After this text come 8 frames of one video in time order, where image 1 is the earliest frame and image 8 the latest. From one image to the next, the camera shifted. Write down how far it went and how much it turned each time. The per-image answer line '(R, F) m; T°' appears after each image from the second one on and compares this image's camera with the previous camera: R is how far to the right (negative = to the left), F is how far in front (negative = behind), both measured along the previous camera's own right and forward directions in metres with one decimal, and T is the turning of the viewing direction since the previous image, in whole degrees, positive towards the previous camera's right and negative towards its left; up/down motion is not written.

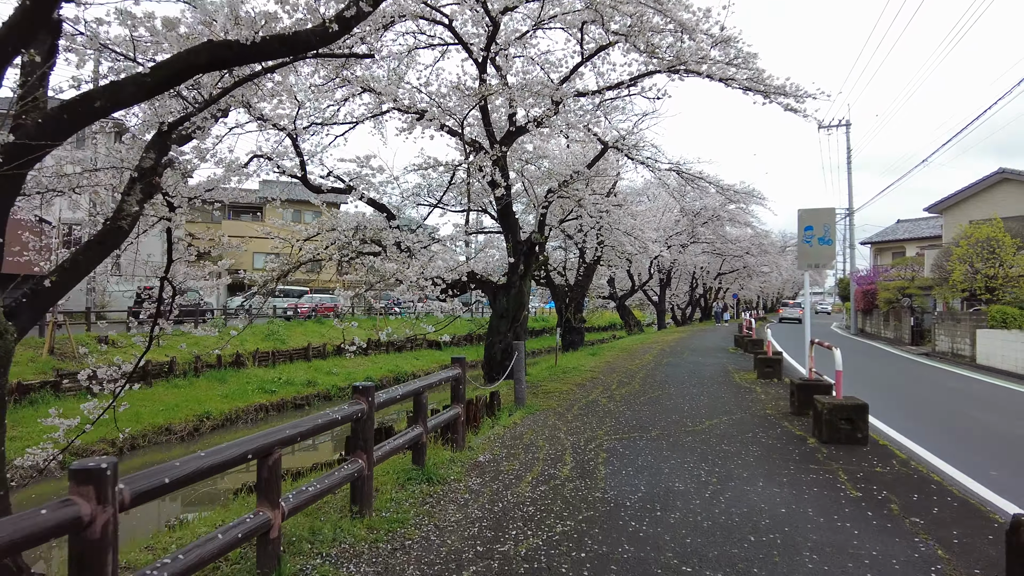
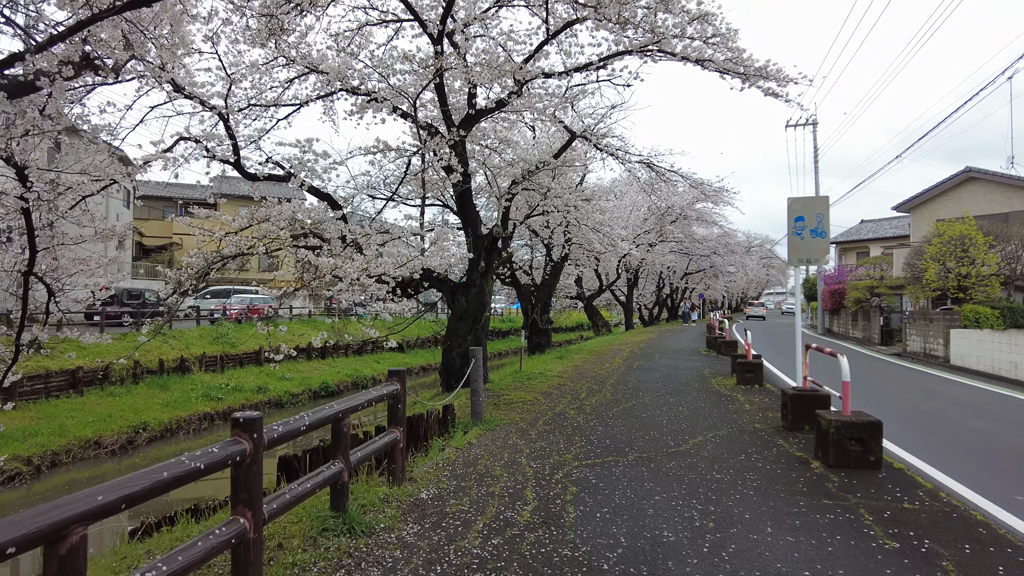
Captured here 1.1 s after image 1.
(+0.1, +0.7) m; +3°
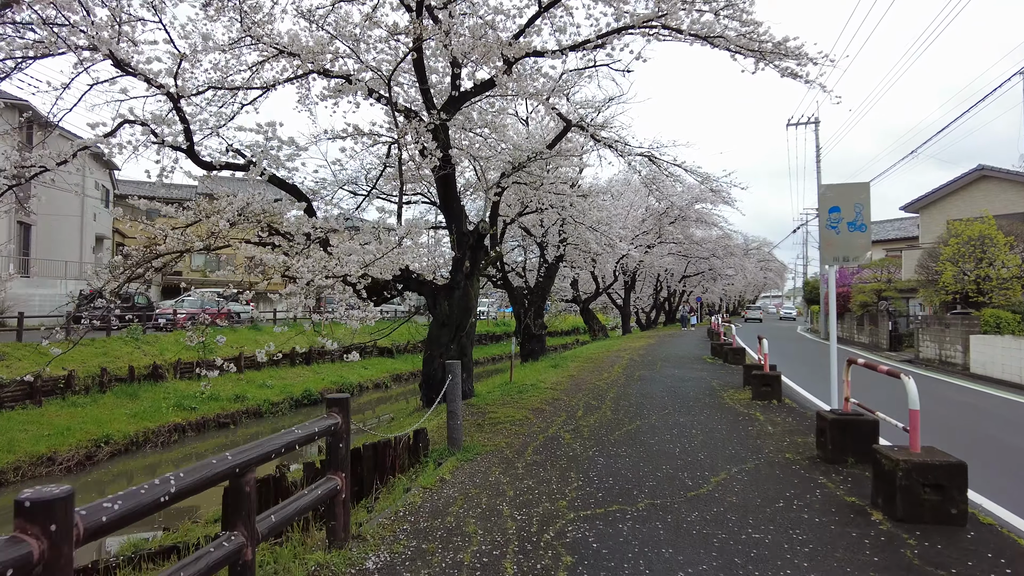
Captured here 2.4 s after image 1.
(+0.1, +0.8) m; 0°
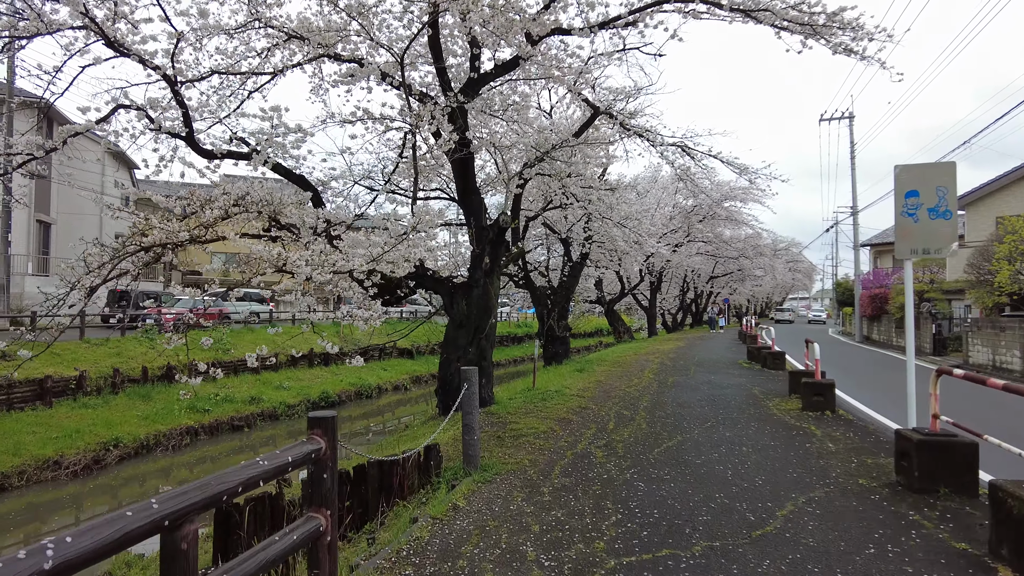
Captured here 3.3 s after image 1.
(0.0, +0.6) m; -2°
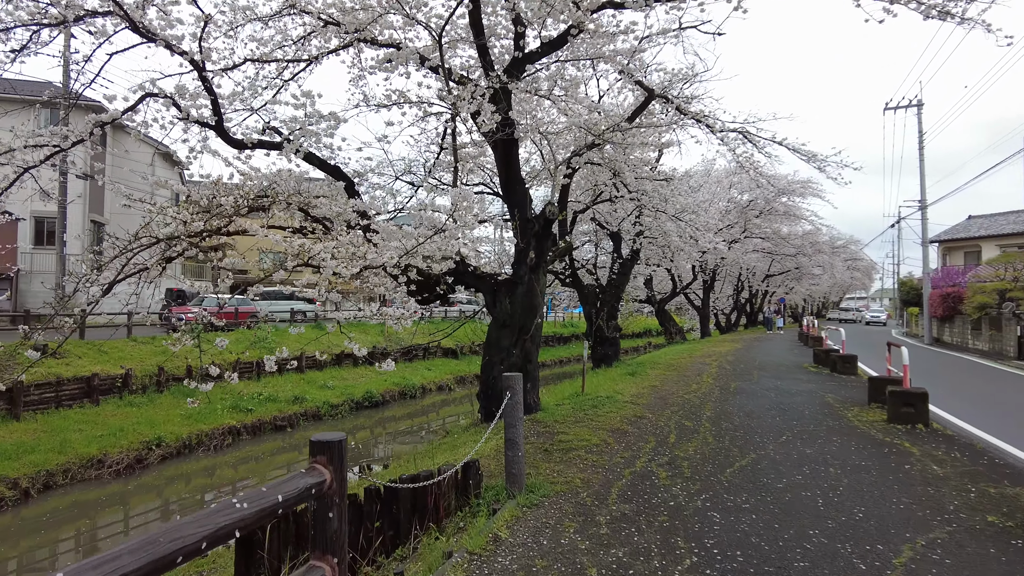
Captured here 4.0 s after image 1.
(0.0, +0.5) m; -4°
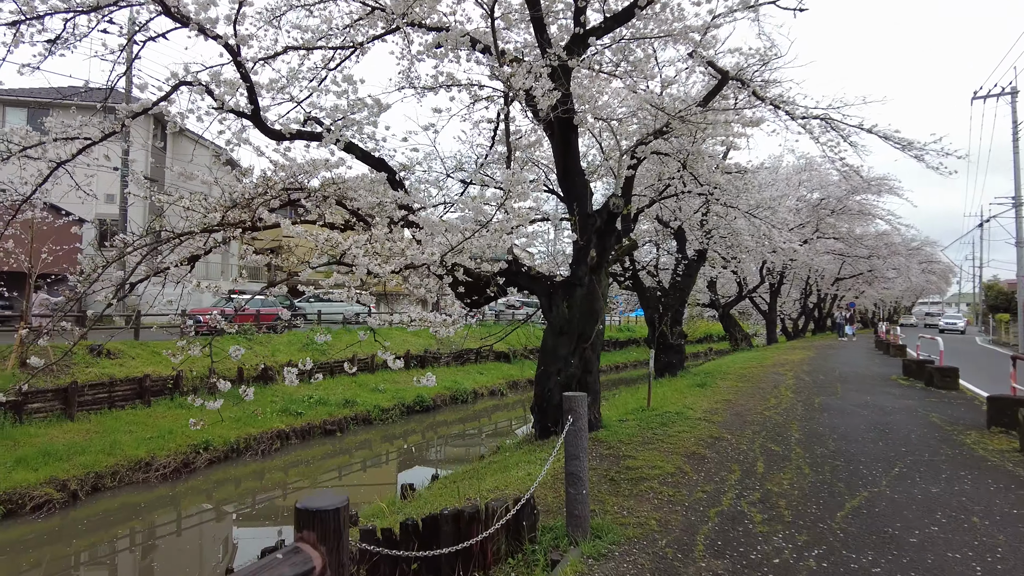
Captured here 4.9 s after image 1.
(0.0, +0.6) m; -5°
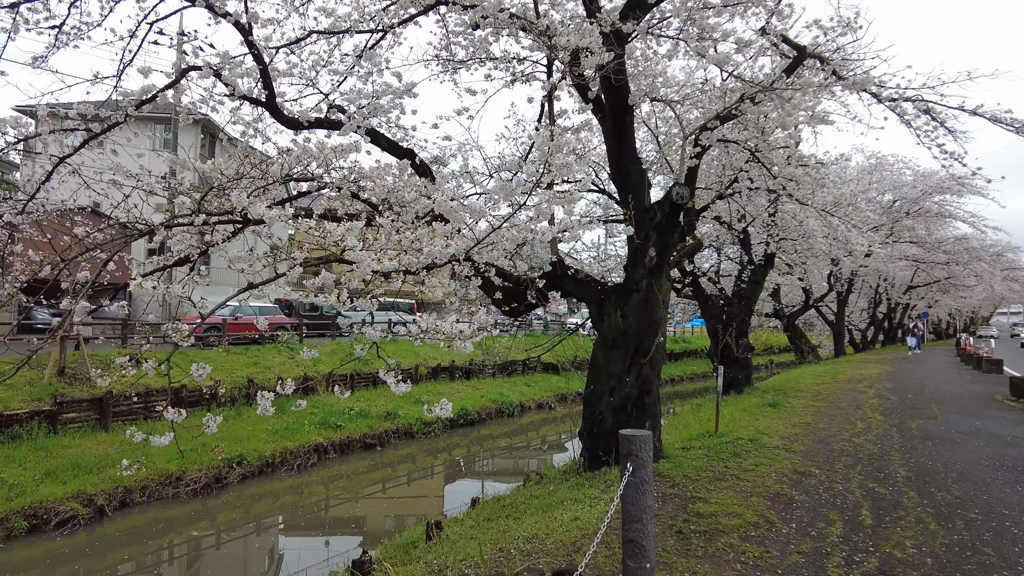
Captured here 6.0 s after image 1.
(0.0, +0.7) m; -4°
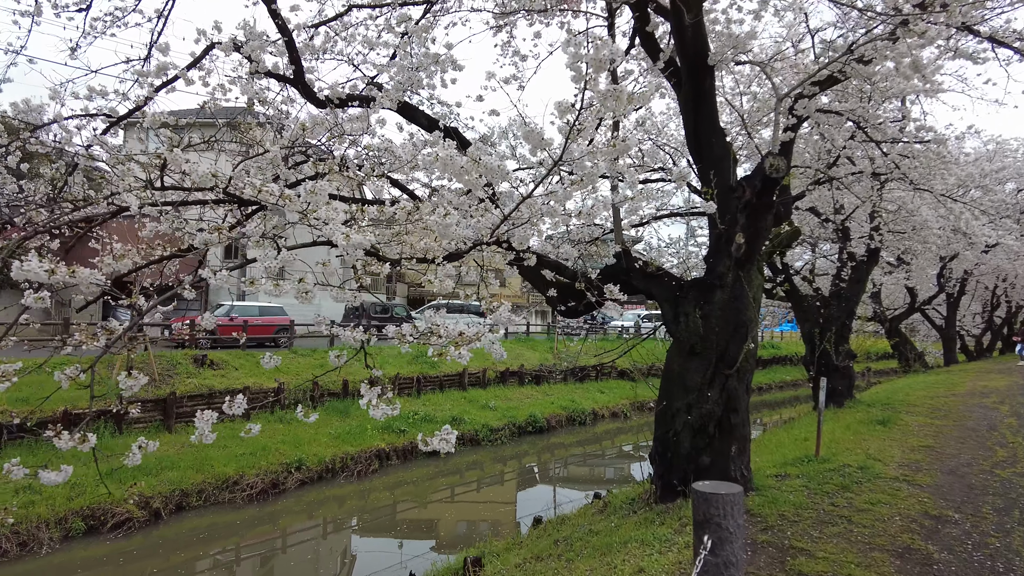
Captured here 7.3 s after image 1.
(+0.1, +0.7) m; -7°
